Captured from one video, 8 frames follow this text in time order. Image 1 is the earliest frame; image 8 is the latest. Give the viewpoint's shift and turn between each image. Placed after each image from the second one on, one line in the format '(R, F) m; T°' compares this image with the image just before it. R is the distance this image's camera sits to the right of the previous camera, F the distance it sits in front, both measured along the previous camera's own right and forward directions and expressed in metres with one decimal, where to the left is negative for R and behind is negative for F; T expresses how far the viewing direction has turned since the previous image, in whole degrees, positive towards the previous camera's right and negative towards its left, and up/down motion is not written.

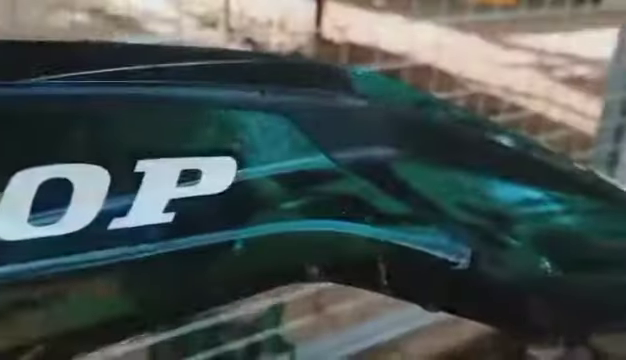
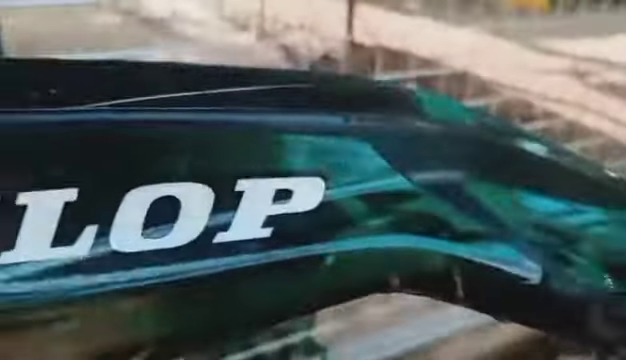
(0.0, 0.0) m; -3°
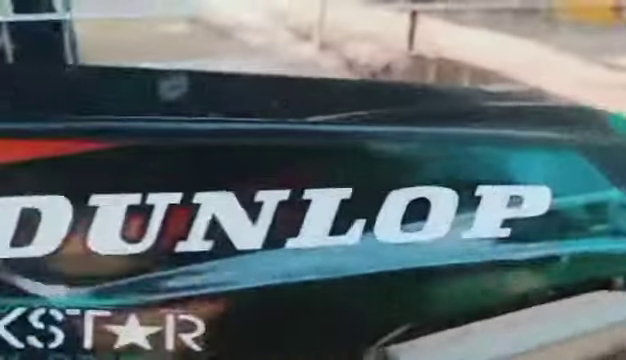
(0.0, 0.0) m; -5°
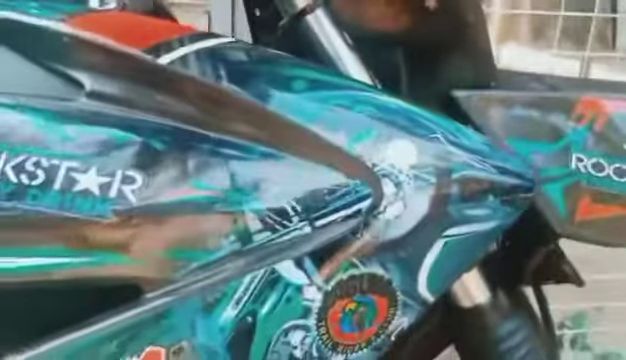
(+0.2, -0.8) m; -15°
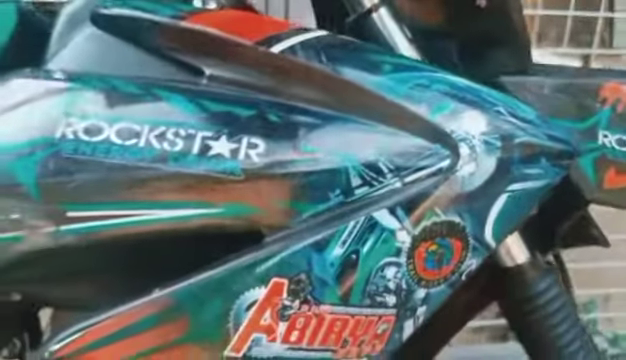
(-0.2, -0.2) m; 0°
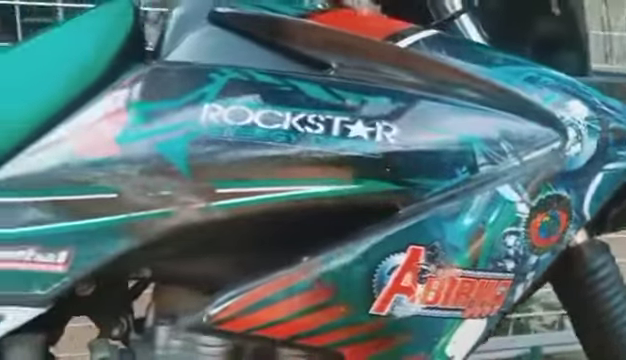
(-0.4, -0.1) m; +4°
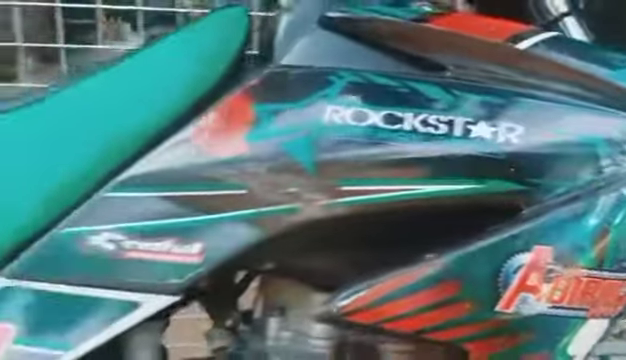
(-0.2, -0.1) m; -4°
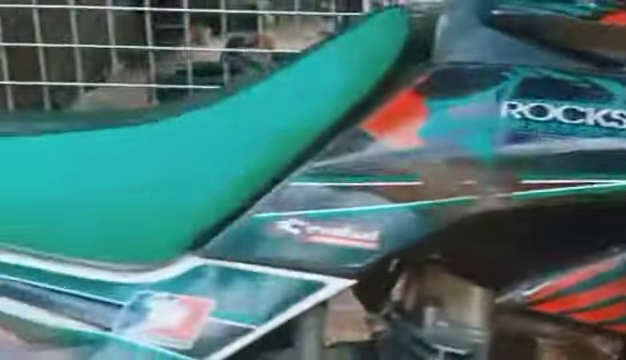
(-0.3, -0.1) m; -6°
